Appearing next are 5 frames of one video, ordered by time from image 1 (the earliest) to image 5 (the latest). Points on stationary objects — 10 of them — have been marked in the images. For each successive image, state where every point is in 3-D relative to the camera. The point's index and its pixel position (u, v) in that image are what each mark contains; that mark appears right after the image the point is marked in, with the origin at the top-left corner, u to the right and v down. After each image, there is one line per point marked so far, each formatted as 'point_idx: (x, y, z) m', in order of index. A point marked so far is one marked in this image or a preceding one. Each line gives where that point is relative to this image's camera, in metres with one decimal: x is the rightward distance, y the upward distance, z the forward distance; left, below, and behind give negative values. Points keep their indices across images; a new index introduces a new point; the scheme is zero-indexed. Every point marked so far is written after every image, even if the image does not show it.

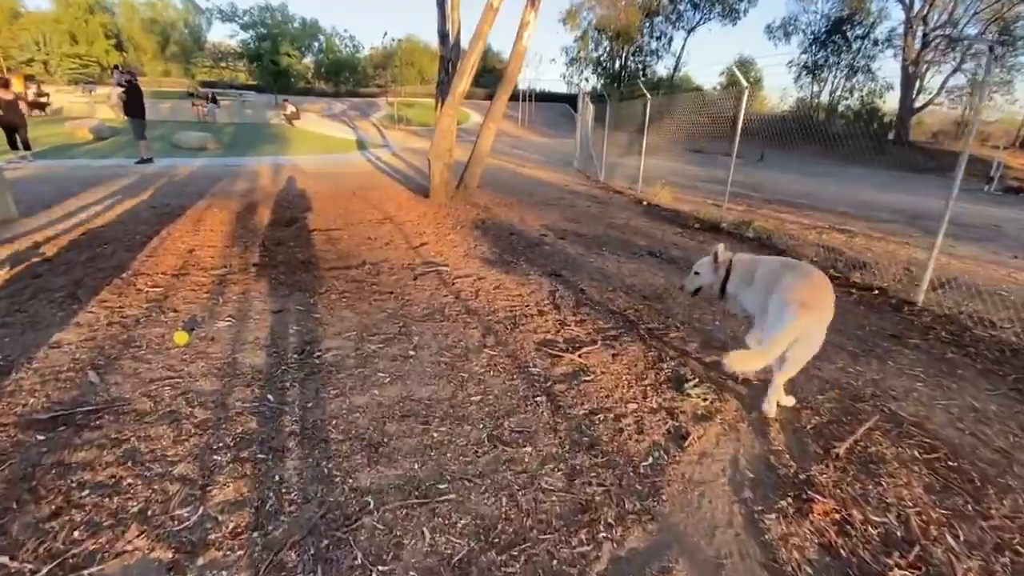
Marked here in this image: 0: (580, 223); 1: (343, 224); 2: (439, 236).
0: (+1.0, +1.0, +7.3) m
1: (-2.2, +0.8, +6.2) m
2: (-0.9, +0.6, +5.9) m
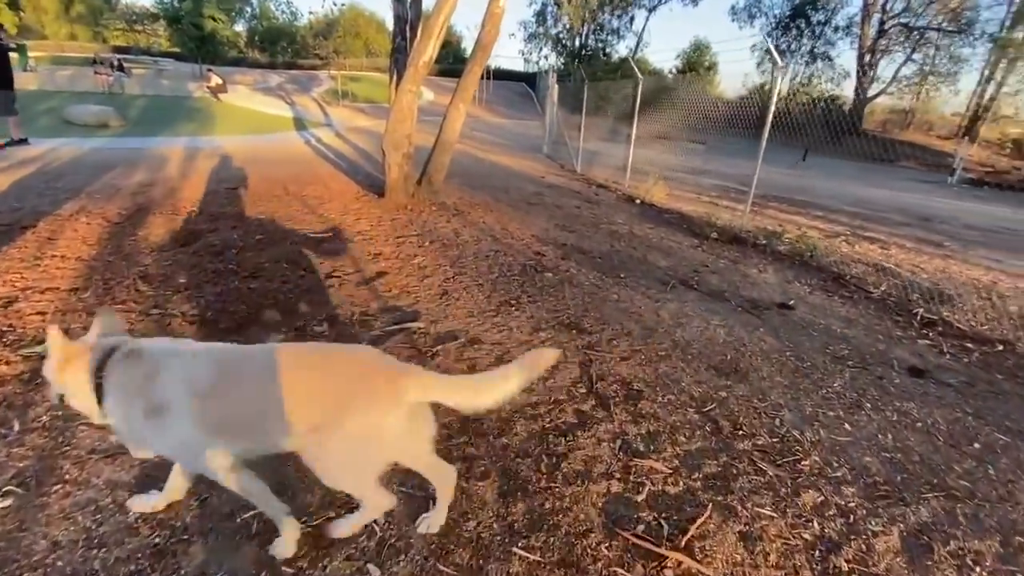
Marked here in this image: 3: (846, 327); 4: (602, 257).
0: (+0.8, +0.7, +5.9) m
1: (-2.3, +0.4, +4.5) m
2: (-1.0, +0.3, +4.3) m
3: (+2.5, -0.3, +3.6) m
4: (+0.9, +0.3, +4.9) m
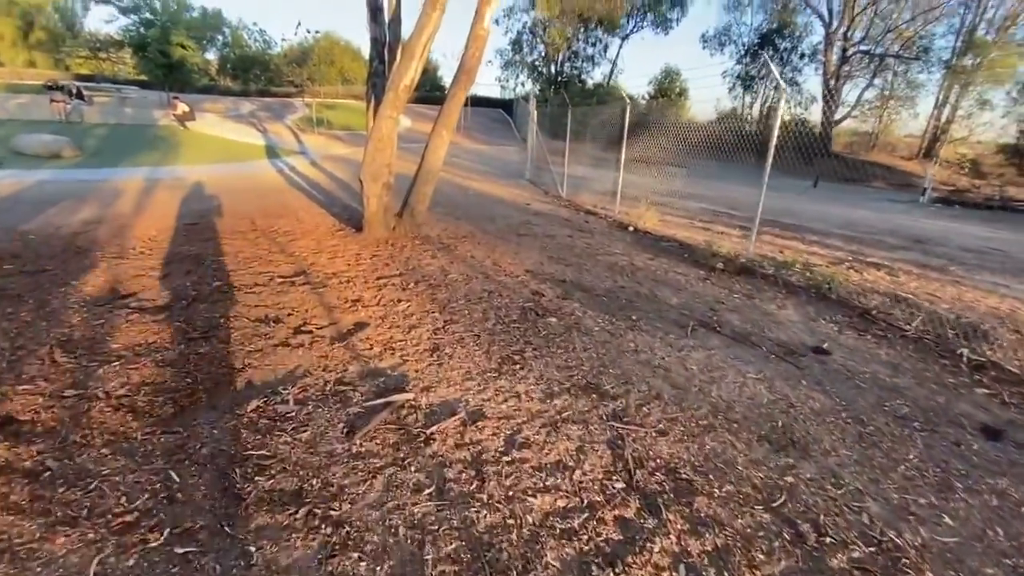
0: (+0.7, +0.3, +5.5) m
1: (-2.3, 0.0, +3.9) m
2: (-1.0, -0.1, +3.8) m
3: (+2.6, -0.6, +3.2) m
4: (+0.9, -0.1, +4.5) m
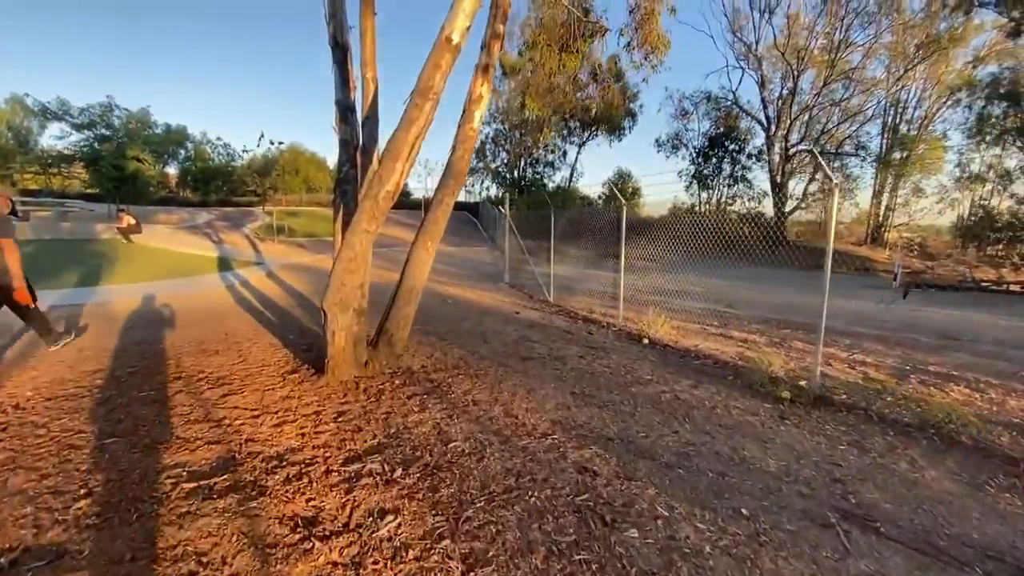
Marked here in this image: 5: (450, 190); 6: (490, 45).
0: (+0.8, -1.0, +4.2) m
1: (-2.1, -1.1, +2.3) m
2: (-0.7, -1.2, +2.3) m
3: (+2.9, -1.3, +1.9) m
4: (+1.1, -1.2, +3.2) m
5: (-0.7, +1.1, +5.2) m
6: (-0.2, +2.7, +5.2) m
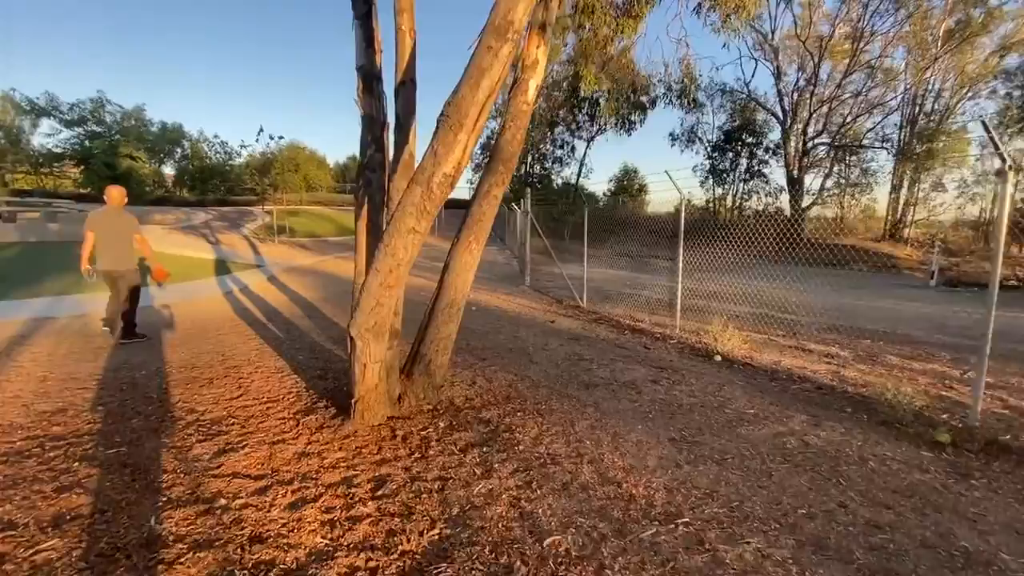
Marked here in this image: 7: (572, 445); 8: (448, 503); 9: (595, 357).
0: (+1.4, -1.1, +3.2) m
1: (-1.5, -1.2, +1.3) m
2: (-0.1, -1.3, +1.3) m
3: (+3.5, -1.4, +0.9) m
4: (+1.7, -1.3, +2.1) m
5: (-0.1, +1.0, +4.2) m
6: (+0.3, +2.5, +4.2) m
7: (+0.4, -1.1, +3.2) m
8: (-0.3, -1.1, +2.5) m
9: (+1.0, -0.8, +5.6) m
